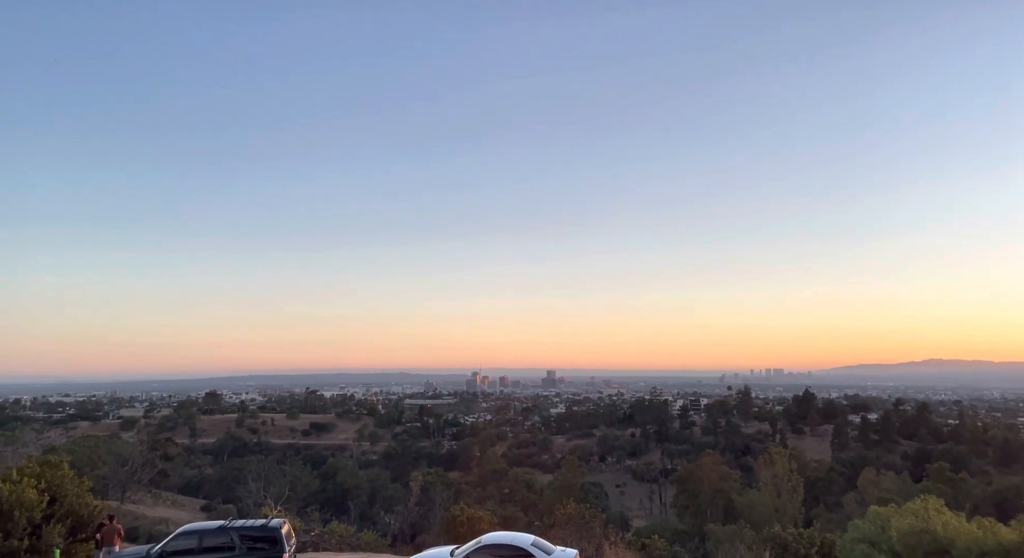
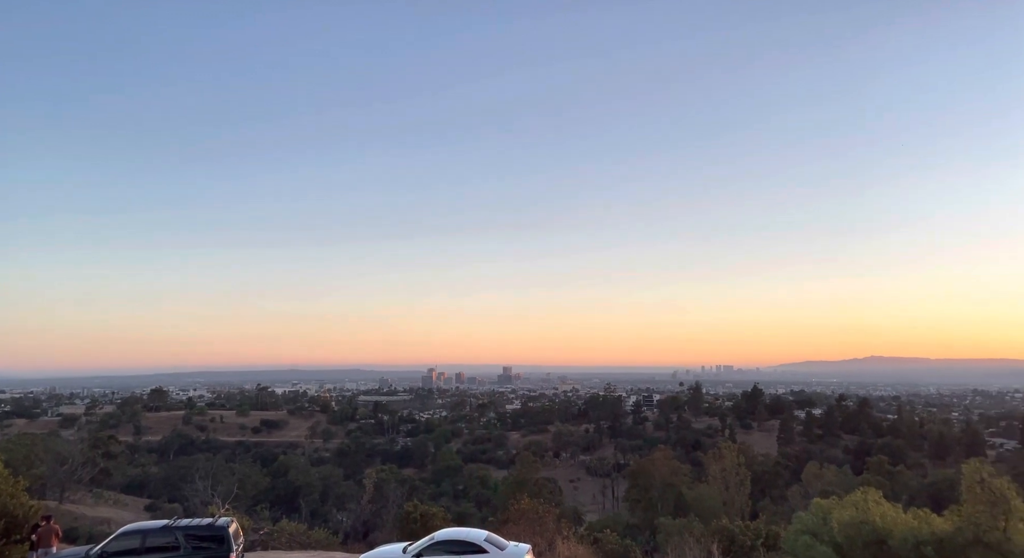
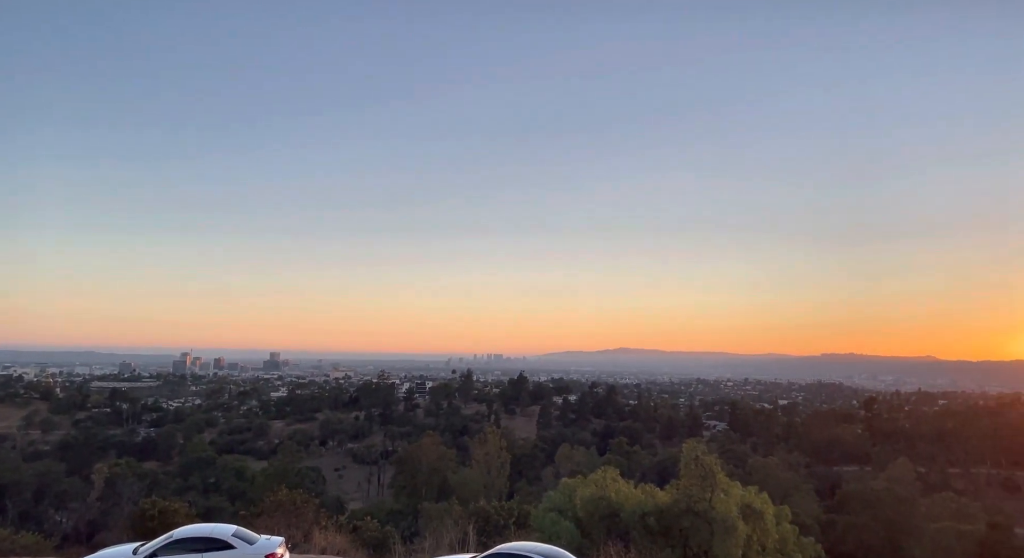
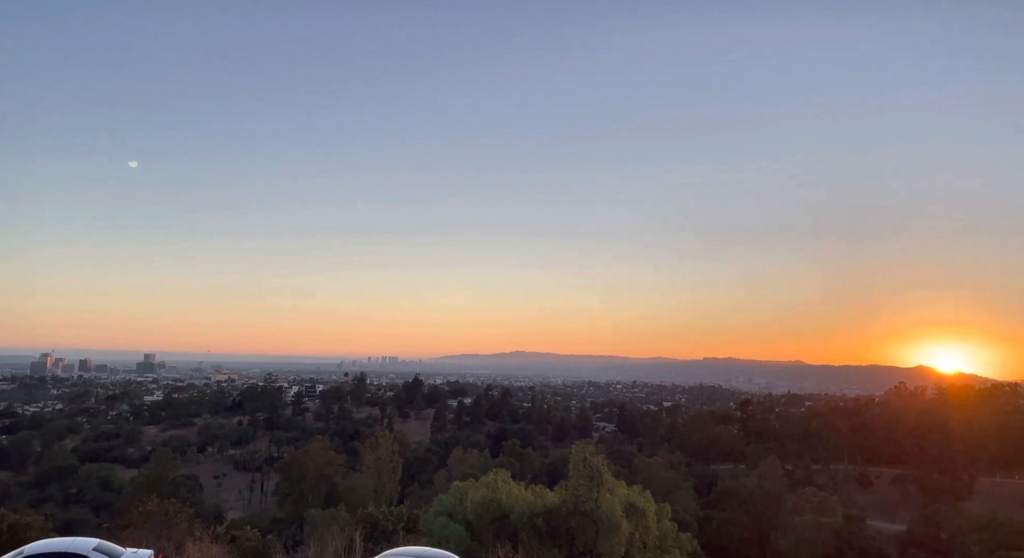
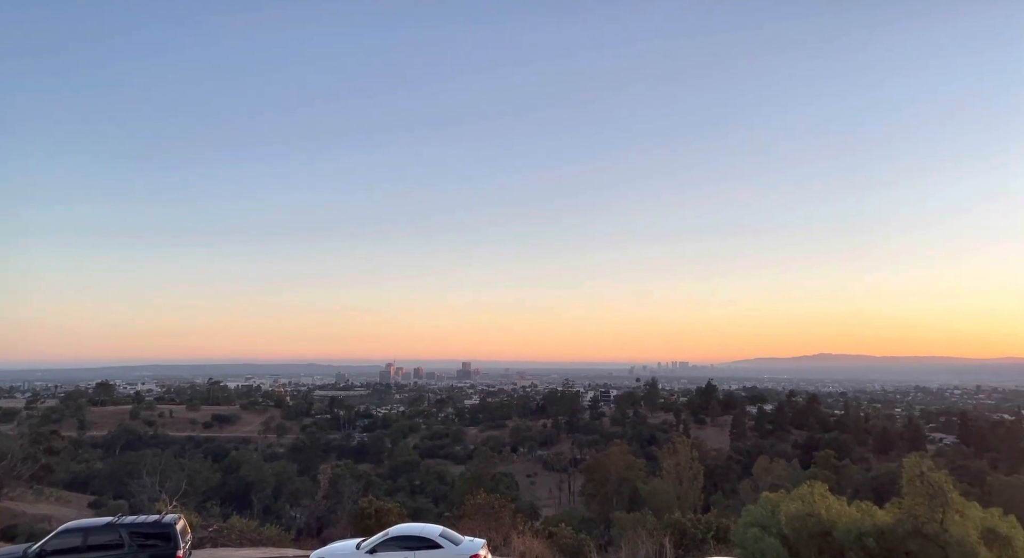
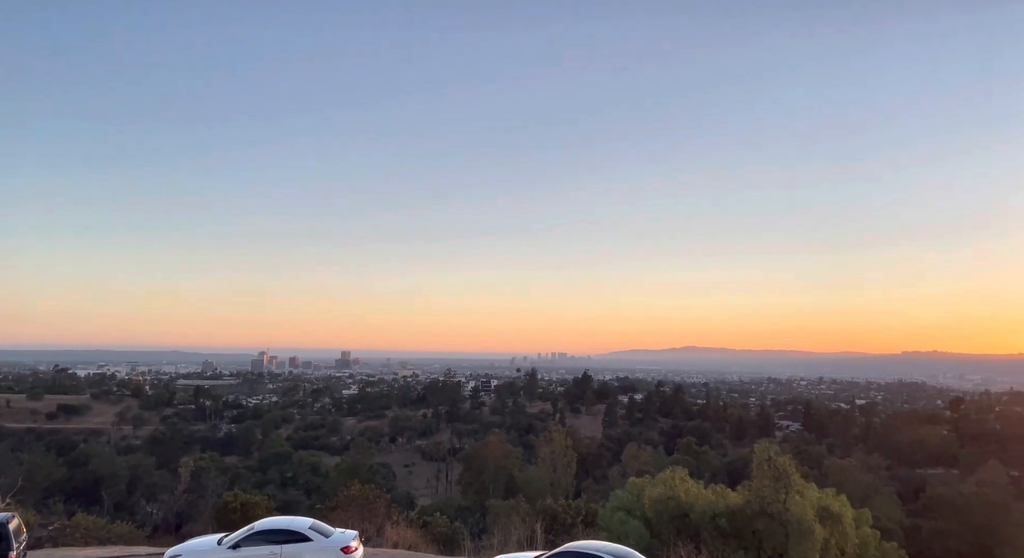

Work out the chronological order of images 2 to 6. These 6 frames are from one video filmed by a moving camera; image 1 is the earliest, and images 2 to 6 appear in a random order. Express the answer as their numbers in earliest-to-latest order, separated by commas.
2, 5, 6, 3, 4
